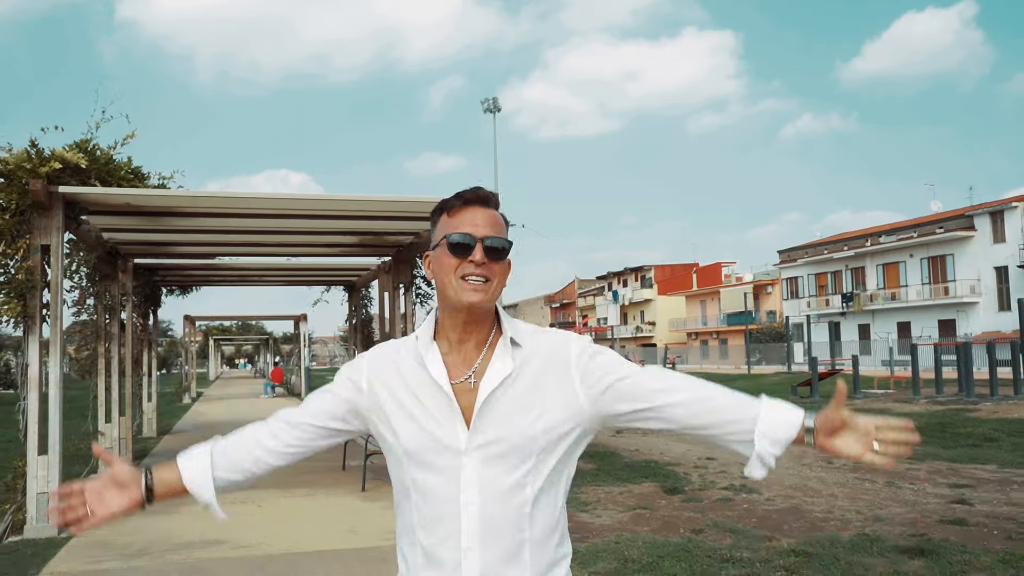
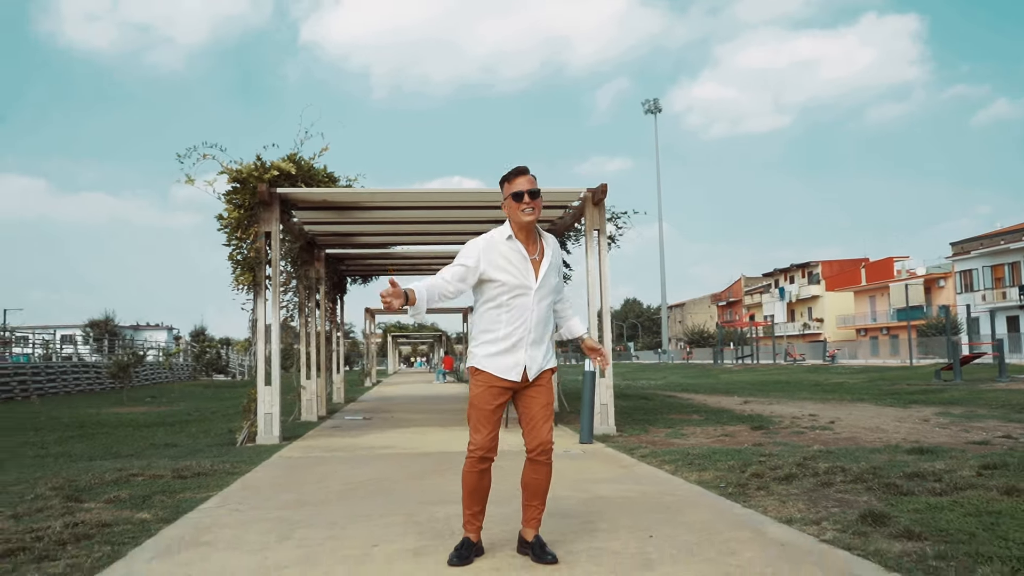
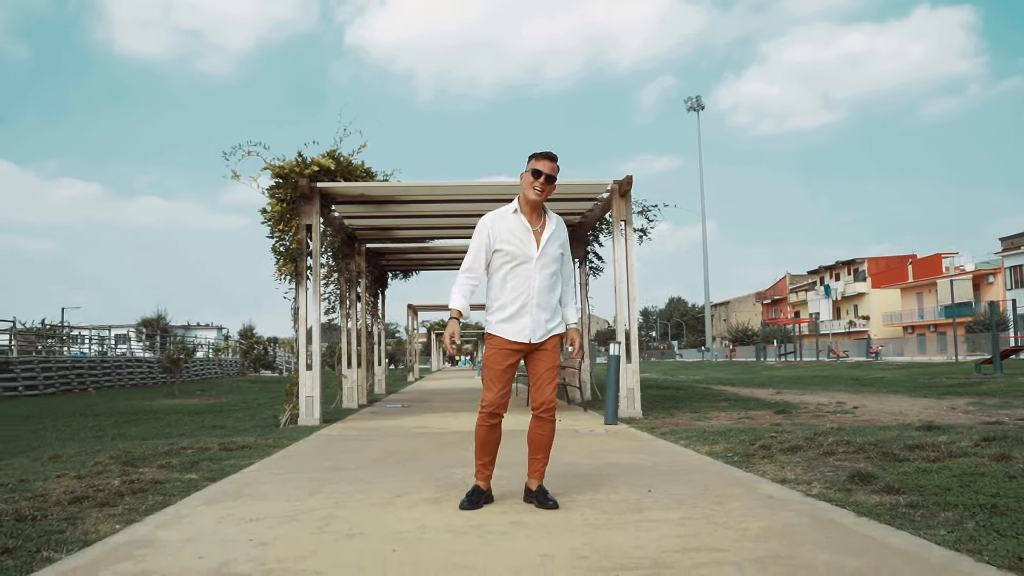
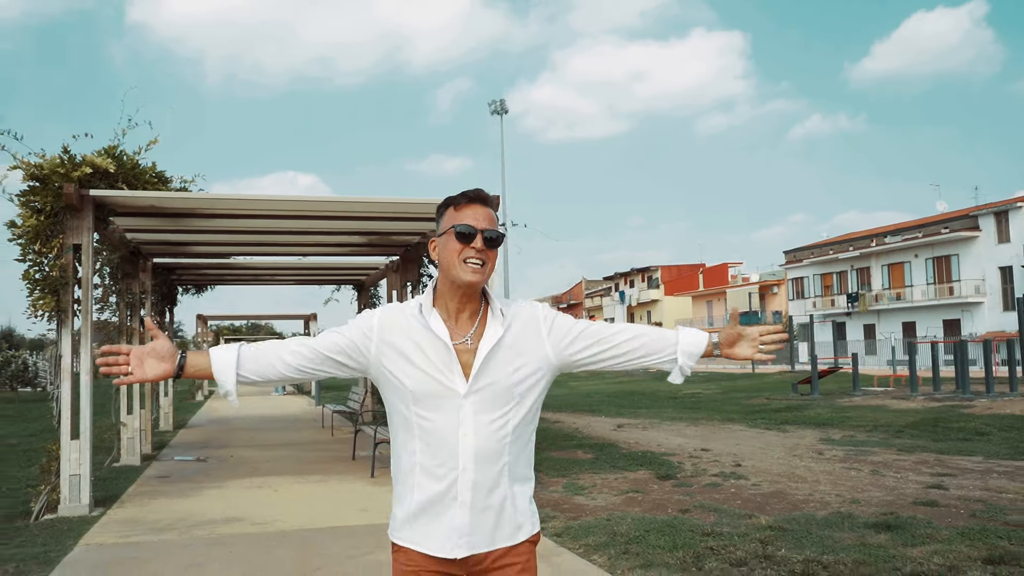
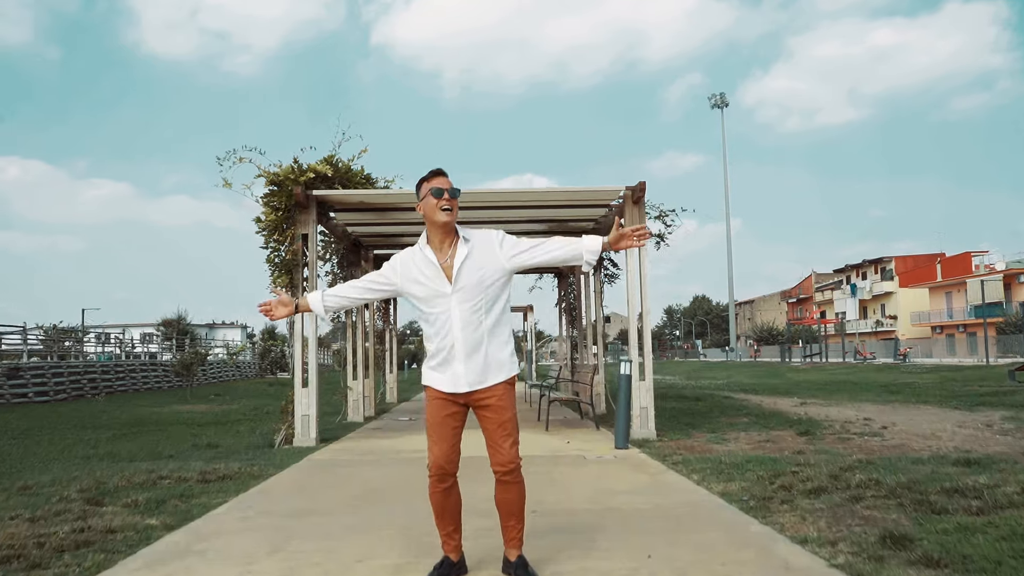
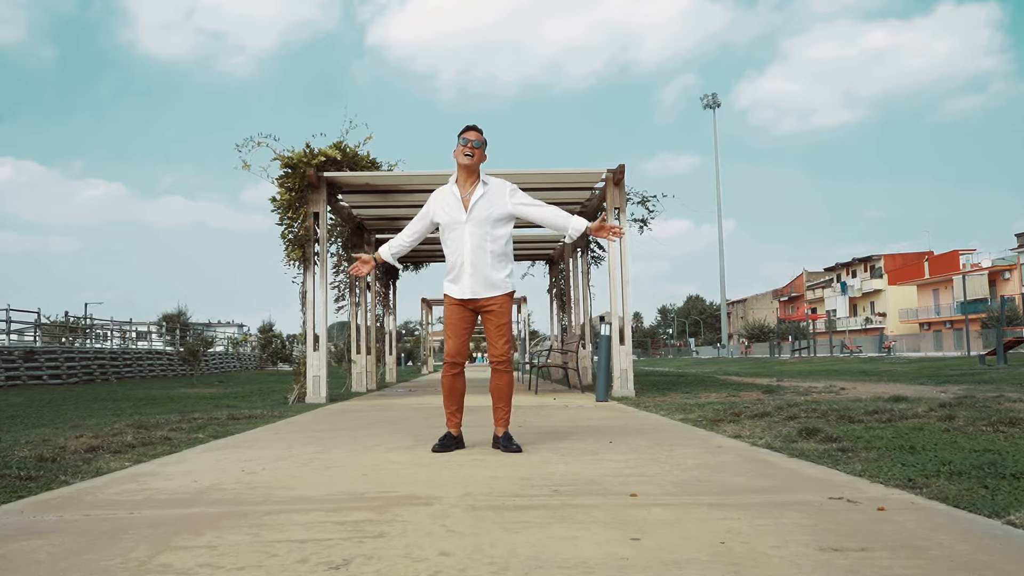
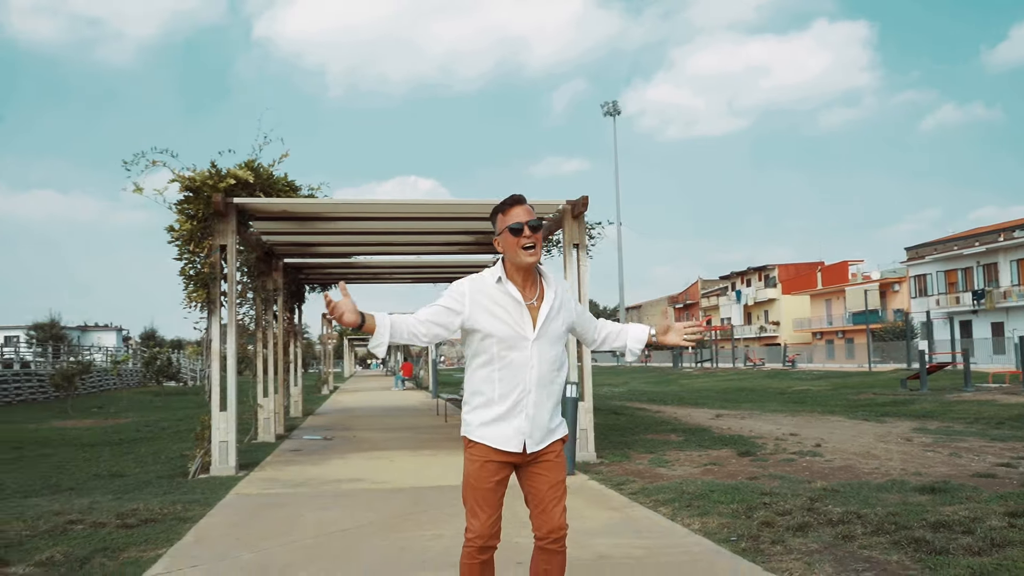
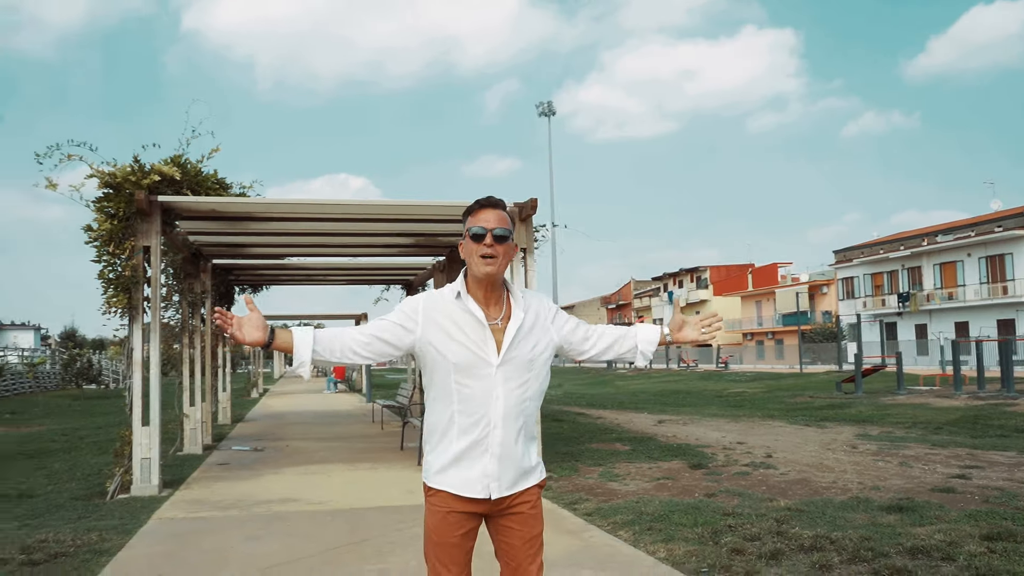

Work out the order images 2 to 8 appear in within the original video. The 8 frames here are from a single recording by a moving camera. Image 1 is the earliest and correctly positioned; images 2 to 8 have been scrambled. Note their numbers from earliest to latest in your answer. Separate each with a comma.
4, 8, 7, 2, 3, 6, 5
